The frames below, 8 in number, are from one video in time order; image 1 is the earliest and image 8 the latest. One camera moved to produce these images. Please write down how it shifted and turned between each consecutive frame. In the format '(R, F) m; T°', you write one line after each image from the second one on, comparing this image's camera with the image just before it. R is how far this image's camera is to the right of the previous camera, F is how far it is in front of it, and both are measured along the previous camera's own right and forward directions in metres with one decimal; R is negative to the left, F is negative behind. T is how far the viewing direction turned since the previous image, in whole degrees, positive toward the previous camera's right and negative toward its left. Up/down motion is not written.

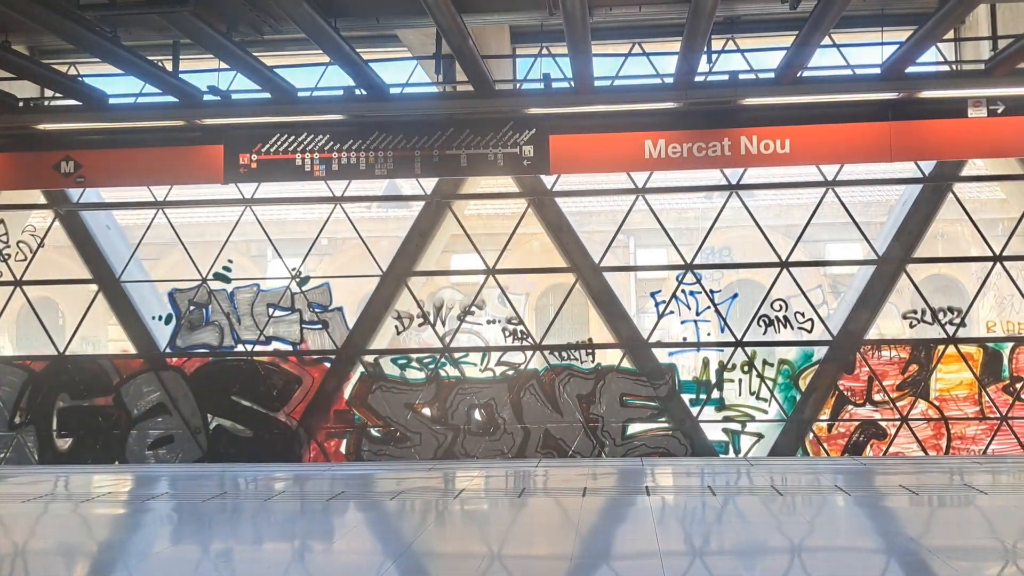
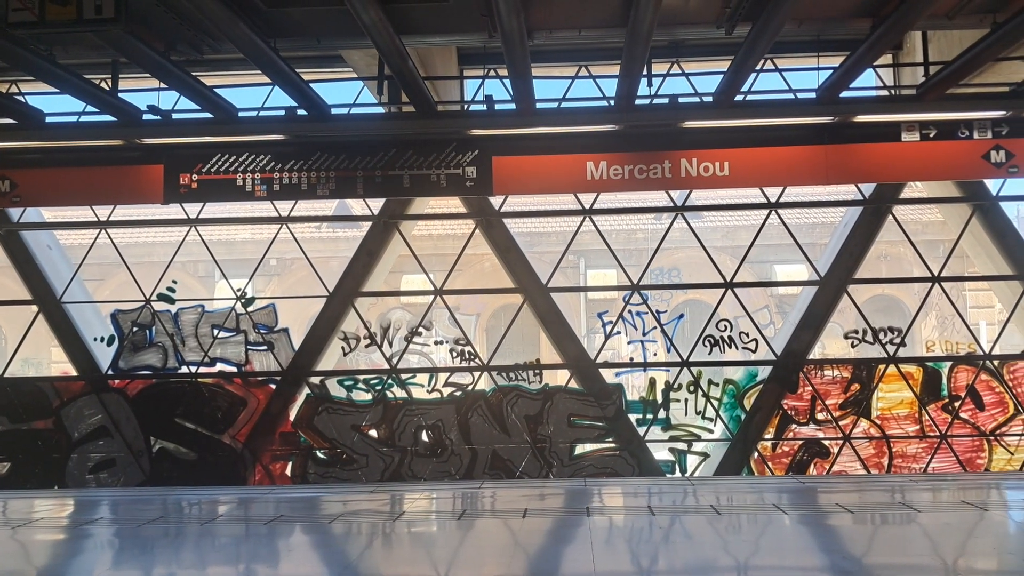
(+0.1, 0.0) m; +2°
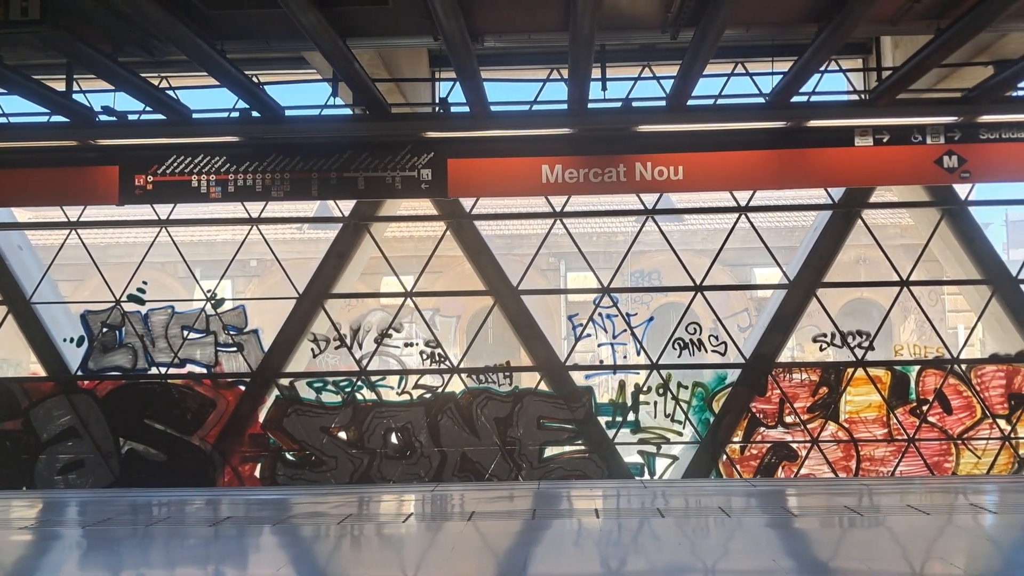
(+0.2, 0.0) m; 0°
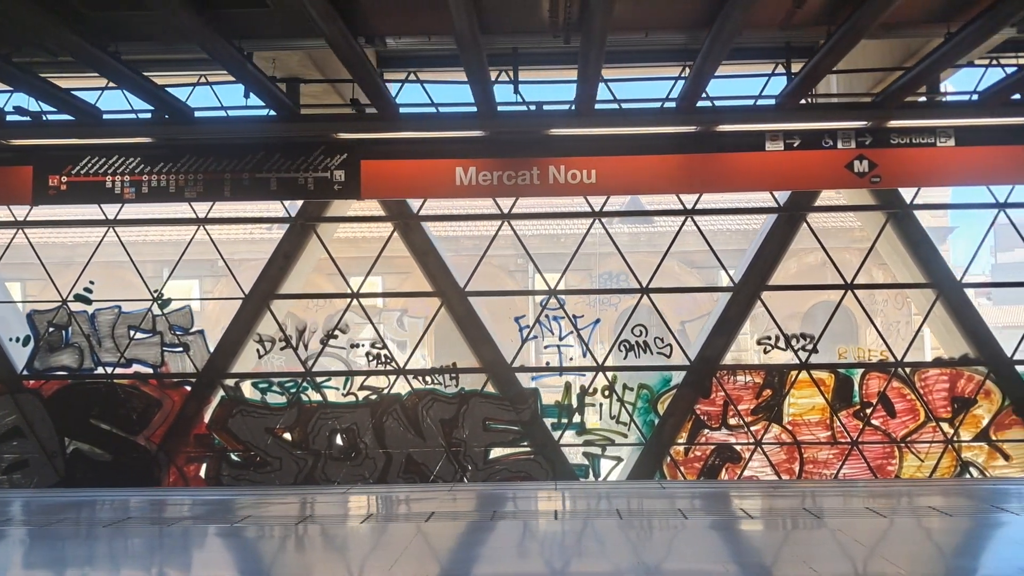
(+0.4, 0.0) m; 0°
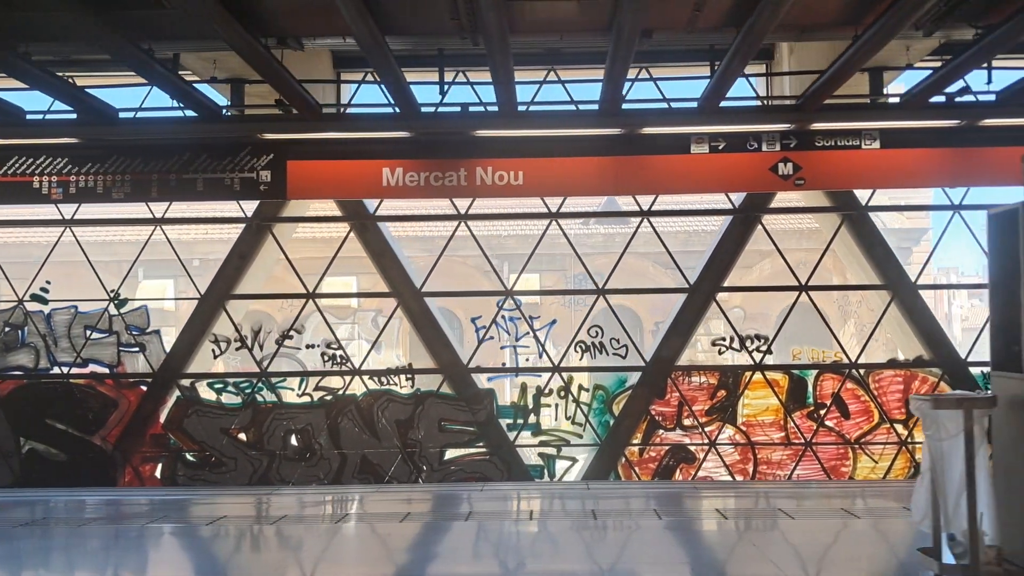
(+0.3, 0.0) m; 0°
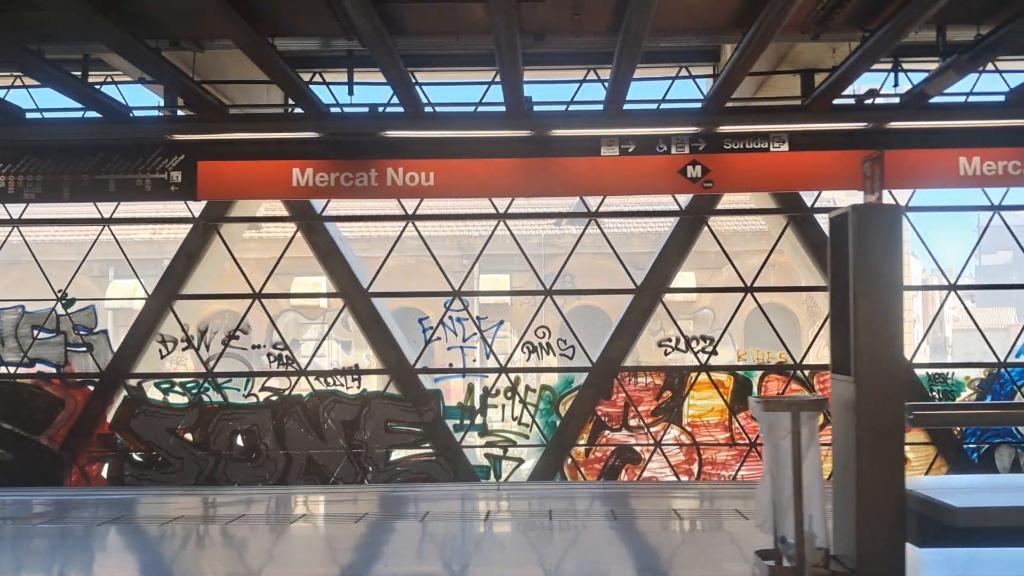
(+0.4, 0.0) m; 0°
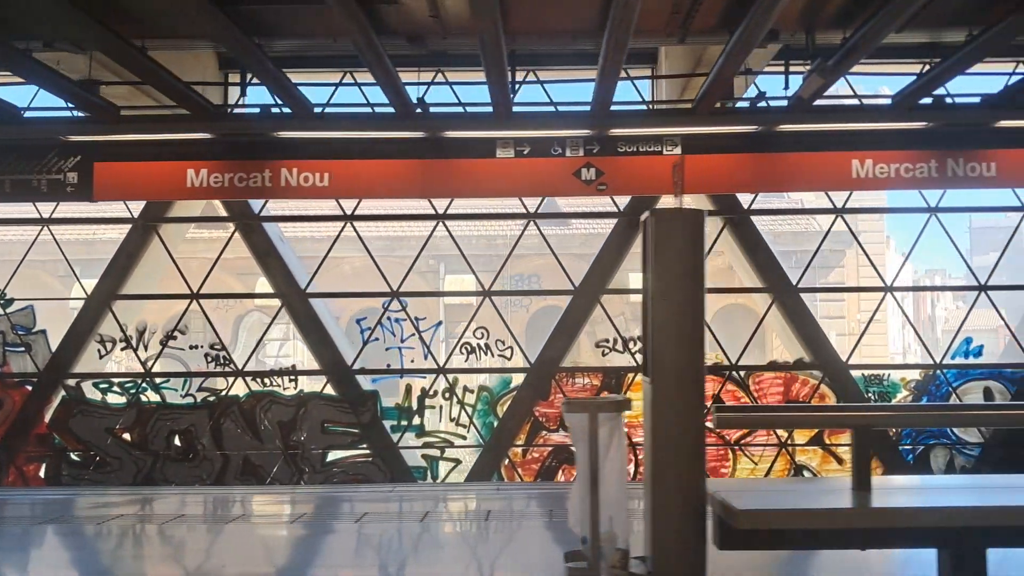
(+0.5, 0.0) m; 0°
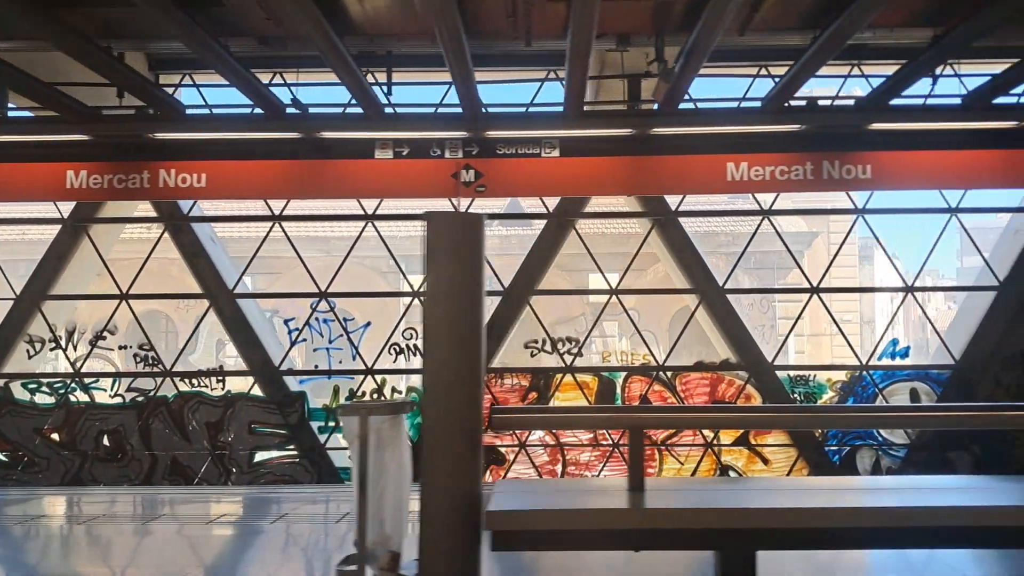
(+0.5, 0.0) m; 0°
